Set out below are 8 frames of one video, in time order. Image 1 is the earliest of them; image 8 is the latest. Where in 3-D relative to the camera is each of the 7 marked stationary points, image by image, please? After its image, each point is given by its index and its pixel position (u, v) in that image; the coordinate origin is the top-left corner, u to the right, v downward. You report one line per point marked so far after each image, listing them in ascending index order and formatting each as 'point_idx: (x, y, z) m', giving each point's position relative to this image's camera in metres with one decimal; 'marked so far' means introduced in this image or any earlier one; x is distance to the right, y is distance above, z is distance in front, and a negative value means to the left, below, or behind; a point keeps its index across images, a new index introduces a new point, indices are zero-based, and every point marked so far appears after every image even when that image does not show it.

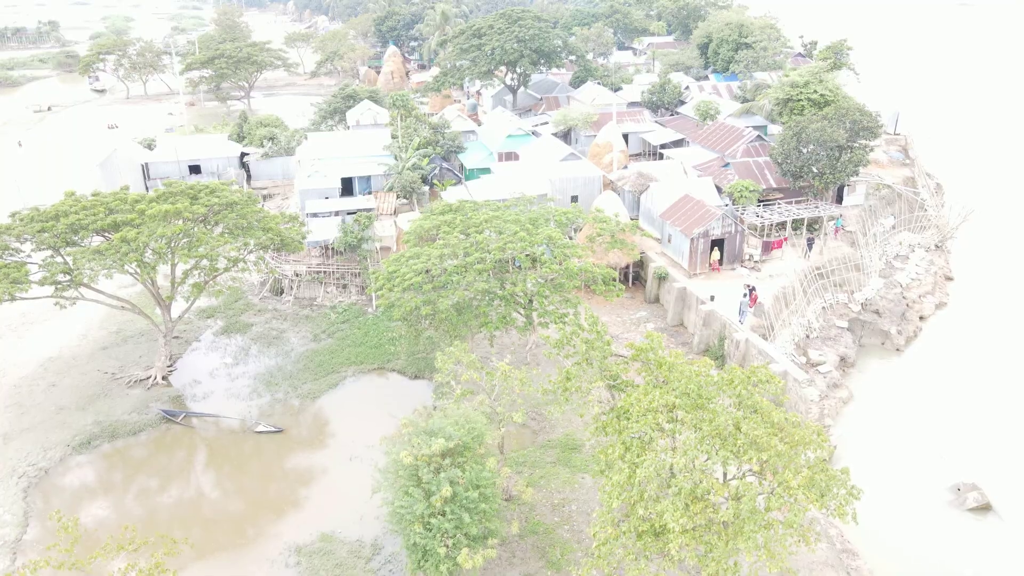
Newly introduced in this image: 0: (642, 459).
0: (+3.4, -4.4, +16.9) m
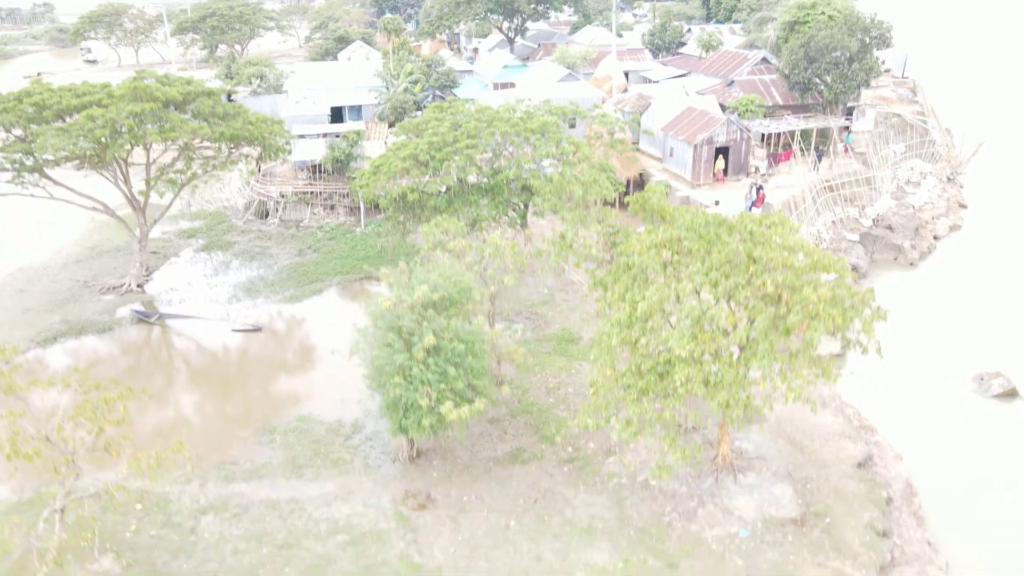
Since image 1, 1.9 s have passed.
0: (+3.1, -0.1, +15.3) m
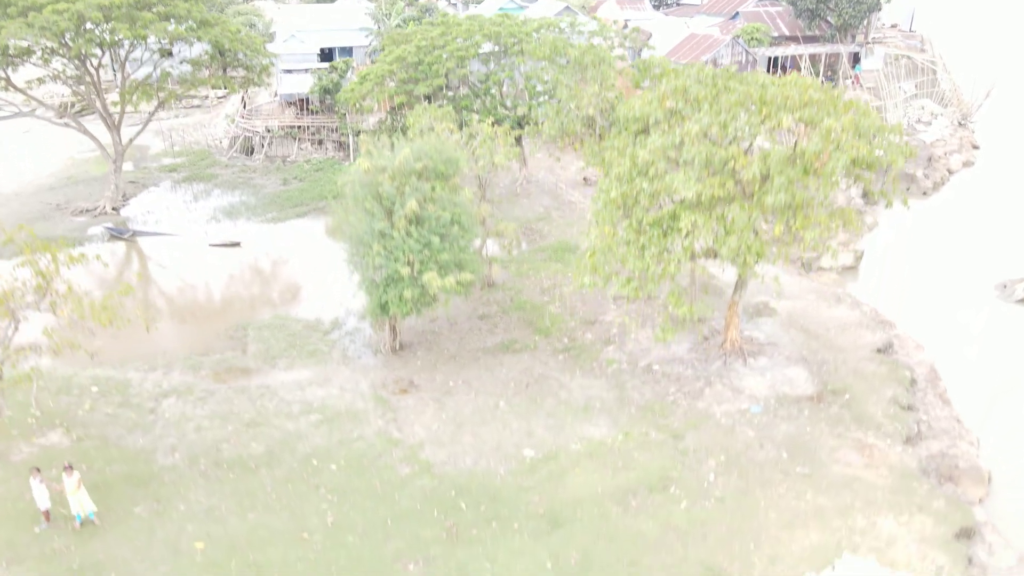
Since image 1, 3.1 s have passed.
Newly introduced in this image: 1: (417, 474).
0: (+2.9, +3.1, +13.9) m
1: (-1.9, -3.6, +12.6) m
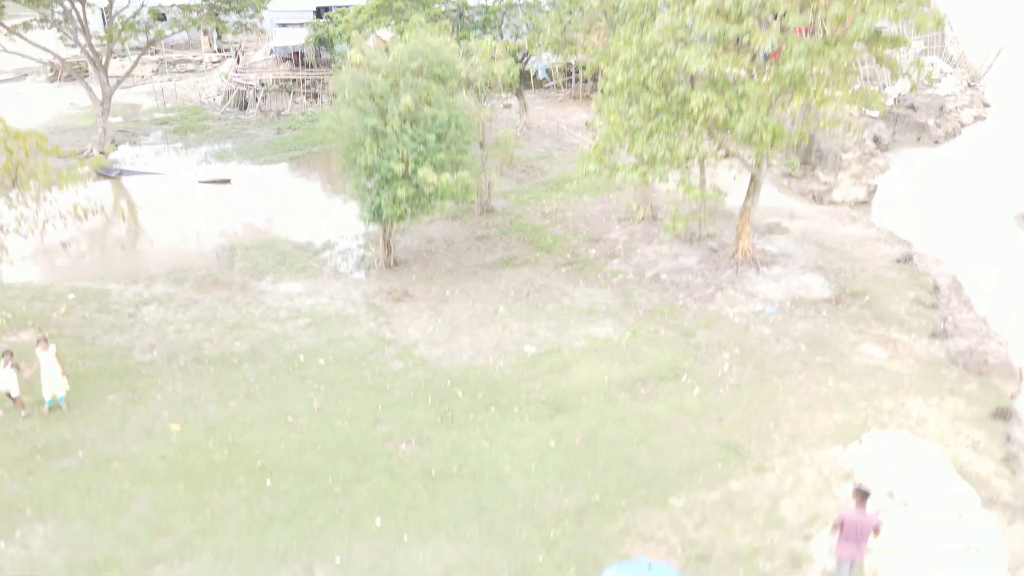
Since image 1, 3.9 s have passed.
0: (+2.9, +5.3, +13.0) m
1: (-1.9, -1.4, +11.8) m
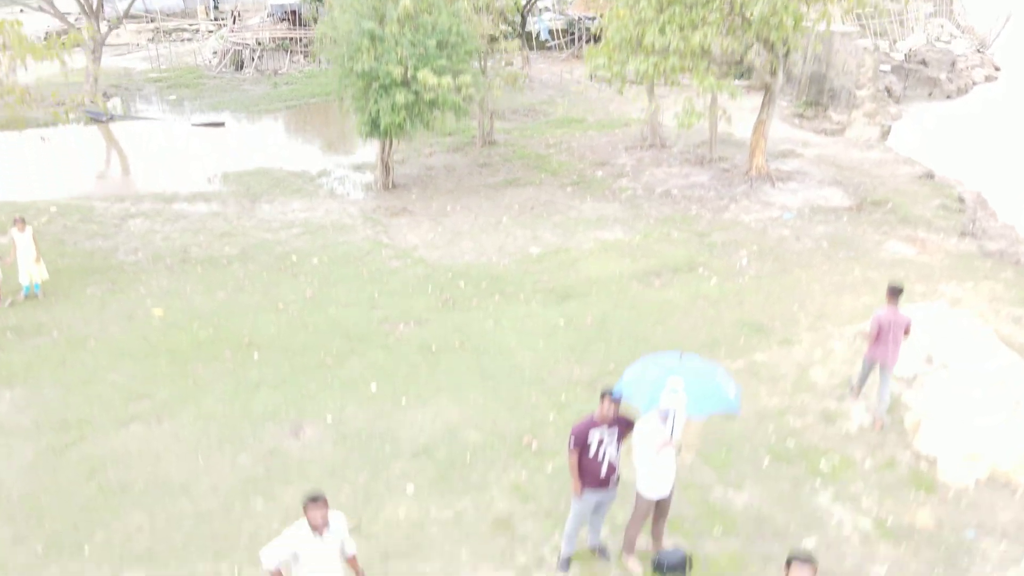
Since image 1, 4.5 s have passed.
0: (+2.9, +7.1, +12.4) m
1: (-1.8, +0.4, +11.1) m
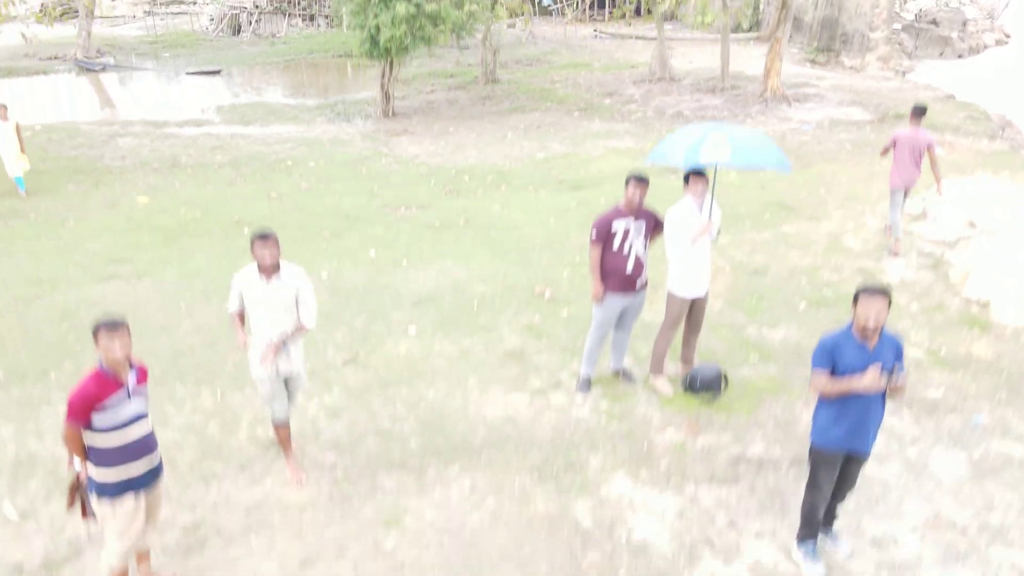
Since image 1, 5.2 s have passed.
0: (+3.0, +8.7, +11.8) m
1: (-1.7, +2.0, +10.6) m
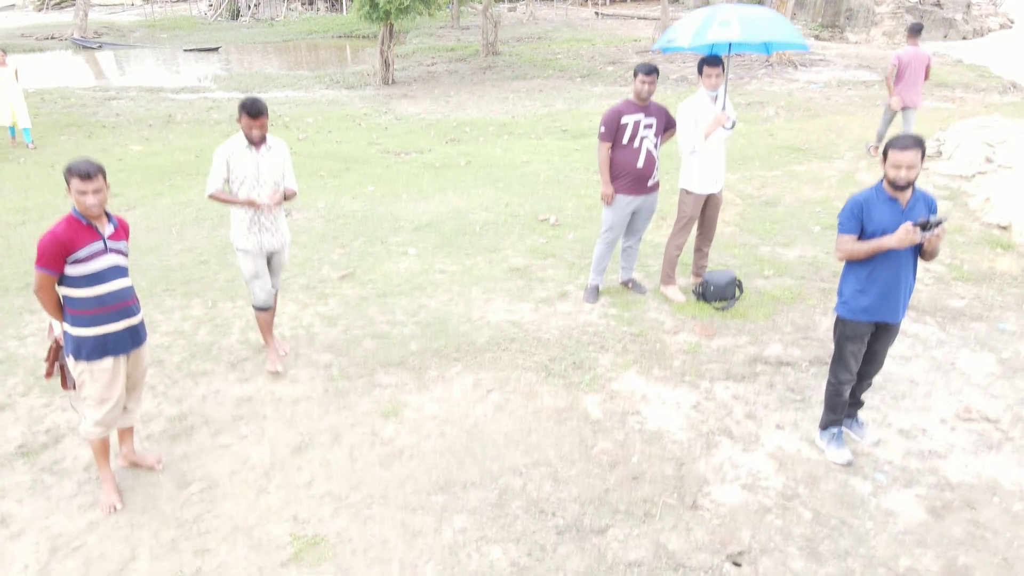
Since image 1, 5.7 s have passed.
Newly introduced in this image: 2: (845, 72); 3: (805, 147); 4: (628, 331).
0: (+3.1, +9.4, +11.5) m
1: (-1.6, +2.7, +10.4) m
2: (+6.7, +4.4, +13.0) m
3: (+3.7, +1.8, +8.1) m
4: (+0.8, -0.3, +4.2) m
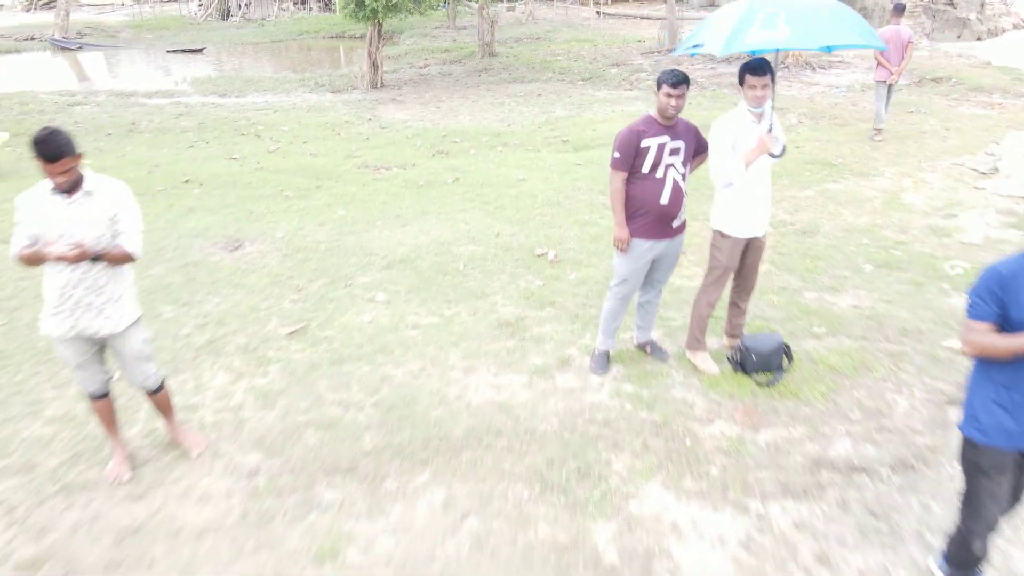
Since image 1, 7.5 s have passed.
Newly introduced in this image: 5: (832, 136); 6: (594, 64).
0: (+3.0, +9.0, +10.6) m
1: (-1.7, +2.3, +9.4) m
2: (+6.6, +4.0, +12.1) m
3: (+3.6, +1.4, +7.2) m
4: (+0.7, -0.7, +3.3) m
5: (+4.1, +1.9, +8.2) m
6: (+1.9, +5.2, +14.9) m
